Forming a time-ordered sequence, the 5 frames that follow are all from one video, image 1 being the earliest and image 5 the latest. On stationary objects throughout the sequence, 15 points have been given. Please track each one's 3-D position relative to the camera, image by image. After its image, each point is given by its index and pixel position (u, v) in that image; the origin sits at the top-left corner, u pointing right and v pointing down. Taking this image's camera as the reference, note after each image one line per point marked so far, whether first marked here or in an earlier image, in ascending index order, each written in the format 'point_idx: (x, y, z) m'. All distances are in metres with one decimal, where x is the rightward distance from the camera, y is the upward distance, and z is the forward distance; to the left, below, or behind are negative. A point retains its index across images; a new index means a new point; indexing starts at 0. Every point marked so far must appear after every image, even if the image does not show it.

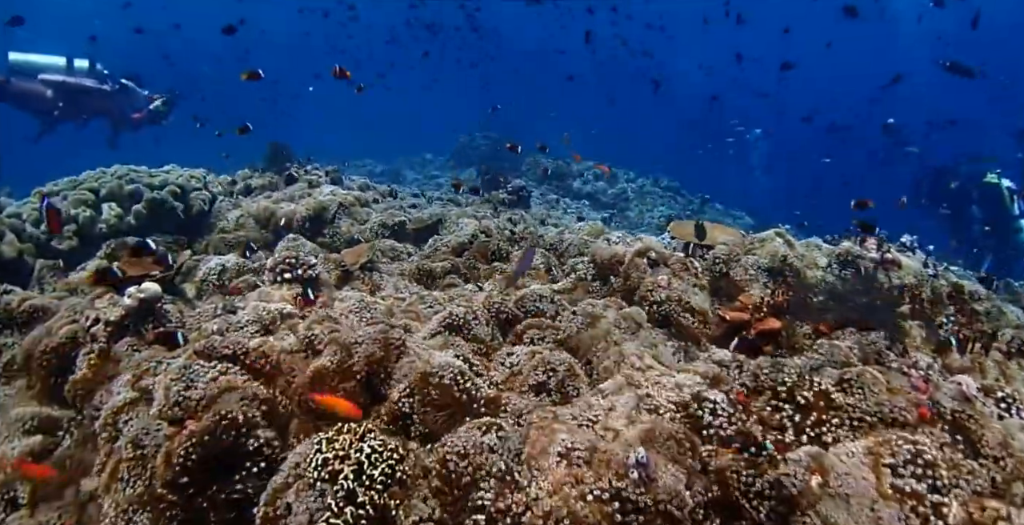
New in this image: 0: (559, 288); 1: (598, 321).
0: (+0.4, -0.2, +5.0) m
1: (+0.6, -0.4, +4.1) m
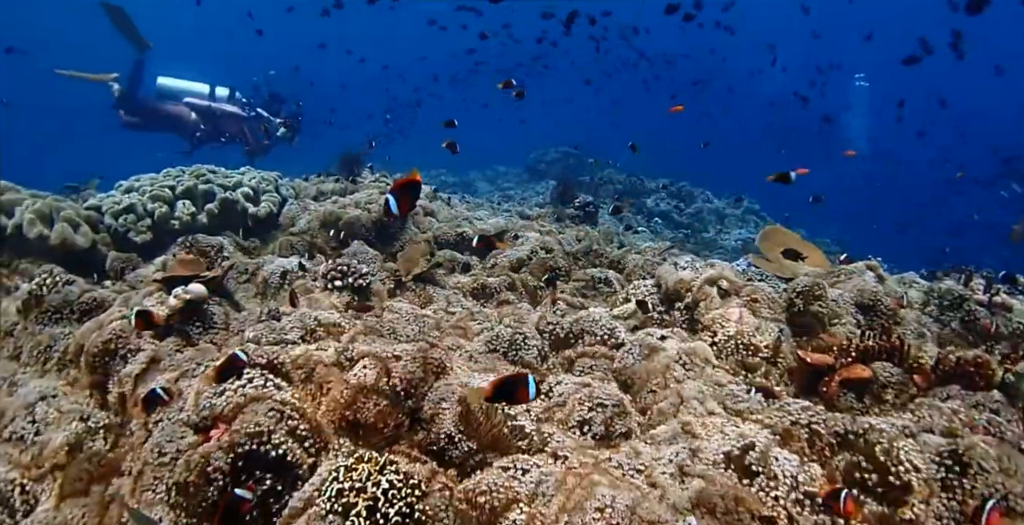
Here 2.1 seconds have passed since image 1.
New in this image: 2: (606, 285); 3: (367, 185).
0: (+0.8, -0.4, +4.6) m
1: (+0.9, -0.6, +3.8) m
2: (+0.8, -0.2, +5.6) m
3: (-2.2, +1.1, +9.2) m
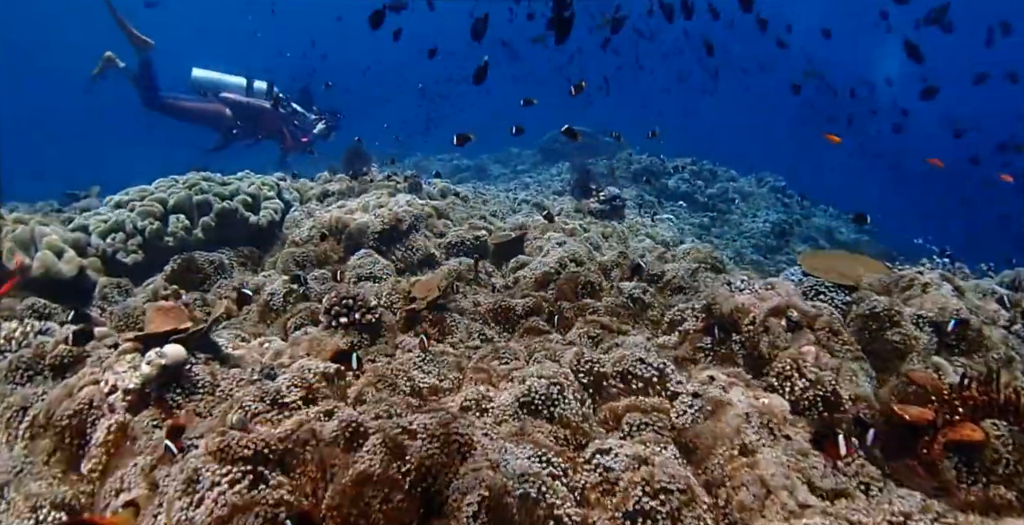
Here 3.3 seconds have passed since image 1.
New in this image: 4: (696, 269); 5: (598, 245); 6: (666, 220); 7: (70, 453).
0: (+1.0, -0.5, +4.0) m
1: (+1.1, -0.8, +3.2) m
2: (+1.0, -0.3, +5.0) m
3: (-1.9, +1.1, +8.6) m
4: (+1.7, 0.0, +5.7) m
5: (+1.0, +0.2, +7.3) m
6: (+3.1, +0.9, +12.3) m
7: (-2.3, -1.0, +3.1) m
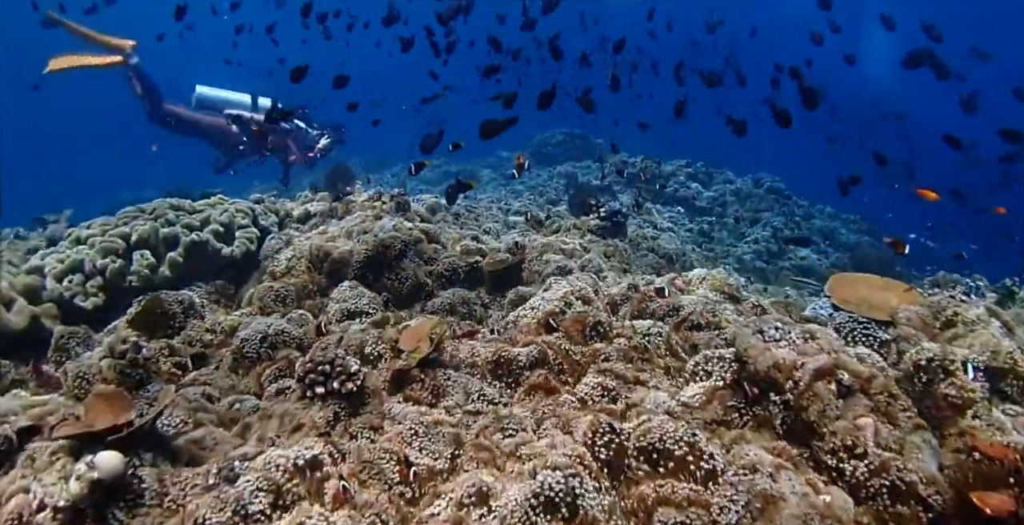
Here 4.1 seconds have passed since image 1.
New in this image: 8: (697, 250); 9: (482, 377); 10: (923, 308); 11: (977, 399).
0: (+1.0, -0.8, +3.5) m
1: (+1.1, -1.1, +2.6) m
2: (+1.1, -0.6, +4.5) m
3: (-2.0, +0.7, +8.1) m
4: (+1.7, -0.3, +5.2) m
5: (+1.0, -0.1, +6.8) m
6: (+2.9, +0.6, +11.8) m
7: (-2.2, -1.4, +2.6) m
8: (+3.5, +0.3, +11.8) m
9: (-0.2, -0.8, +4.2) m
10: (+3.2, -0.4, +4.8) m
11: (+2.8, -0.8, +3.7) m
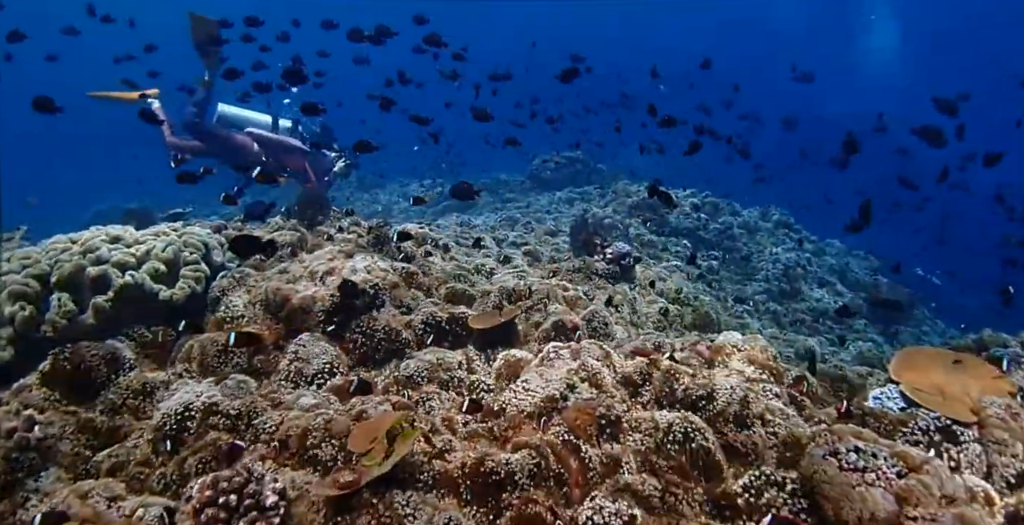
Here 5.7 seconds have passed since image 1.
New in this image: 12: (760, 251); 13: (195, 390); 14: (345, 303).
0: (+1.0, -1.3, +2.5) m
1: (+1.0, -1.5, +1.6) m
2: (+1.0, -1.1, +3.4) m
3: (-2.0, +0.3, +7.0) m
4: (+1.6, -0.8, +4.2) m
5: (+0.9, -0.6, +5.7) m
6: (+2.8, -0.1, +10.8) m
7: (-2.3, -1.7, +1.5) m
8: (+3.4, -0.5, +10.8) m
9: (-0.3, -1.2, +3.2) m
10: (+3.1, -0.9, +3.8) m
11: (+2.7, -1.3, +2.7) m
12: (+5.8, +0.2, +14.4) m
13: (-2.3, -0.9, +4.4) m
14: (-1.5, -0.4, +5.5) m
